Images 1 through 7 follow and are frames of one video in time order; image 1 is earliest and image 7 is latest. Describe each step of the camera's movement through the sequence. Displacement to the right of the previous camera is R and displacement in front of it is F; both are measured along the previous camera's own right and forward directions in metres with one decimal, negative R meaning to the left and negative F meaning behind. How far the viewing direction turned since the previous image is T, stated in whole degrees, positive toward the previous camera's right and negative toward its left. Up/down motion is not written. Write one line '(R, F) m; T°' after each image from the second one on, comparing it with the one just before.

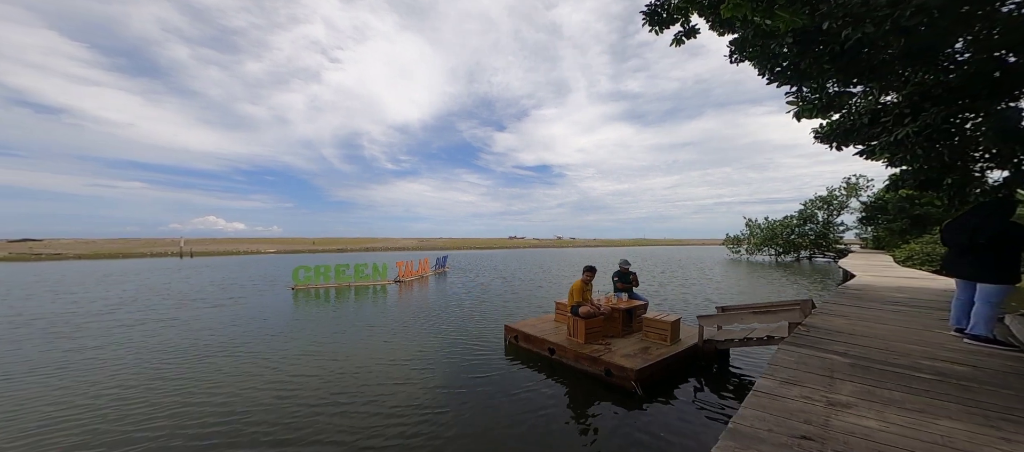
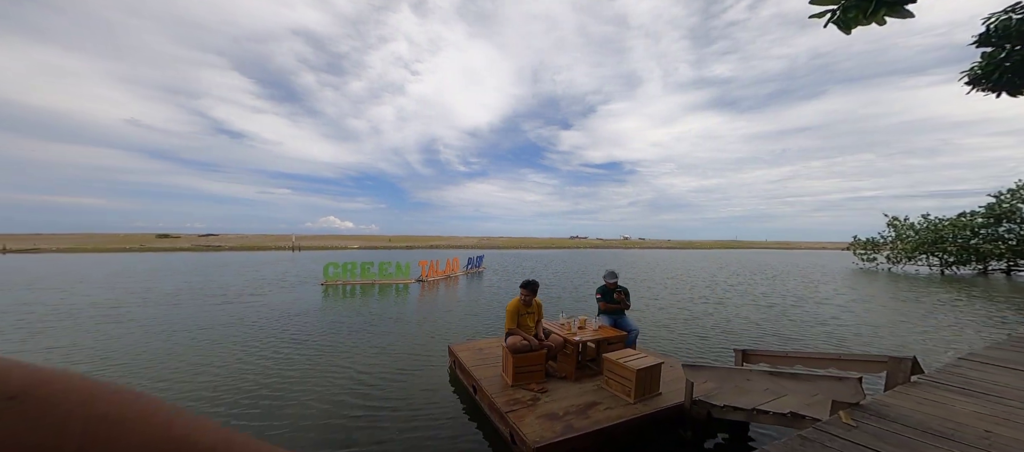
(+5.6, +4.1) m; -14°
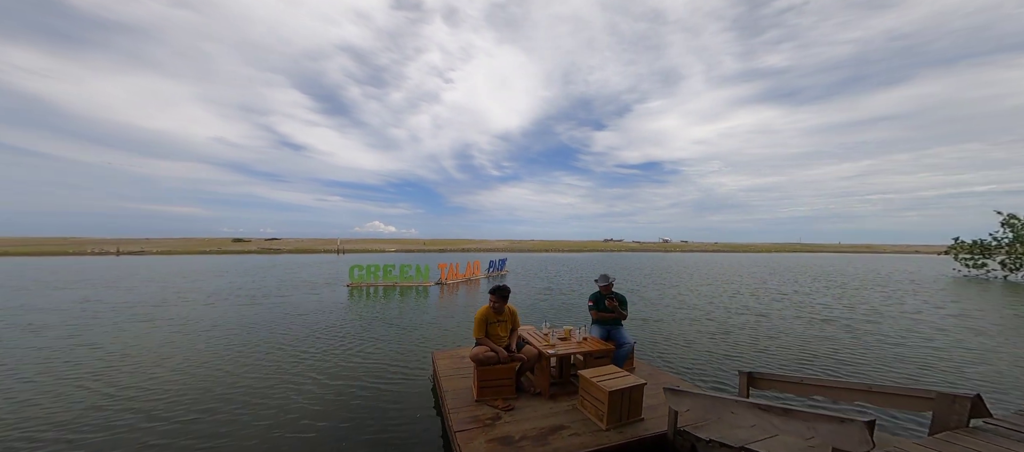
(+2.1, +1.0) m; -7°
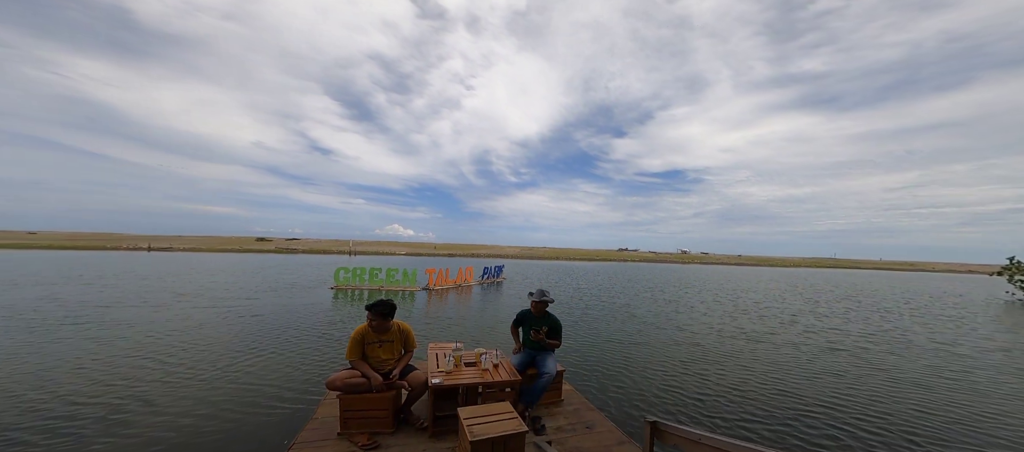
(+3.4, +1.7) m; -4°
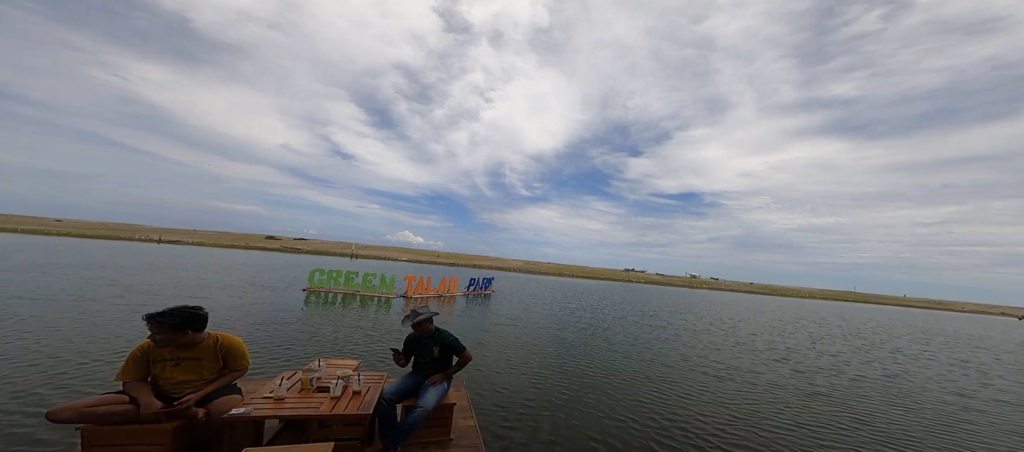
(+3.1, +1.8) m; -2°
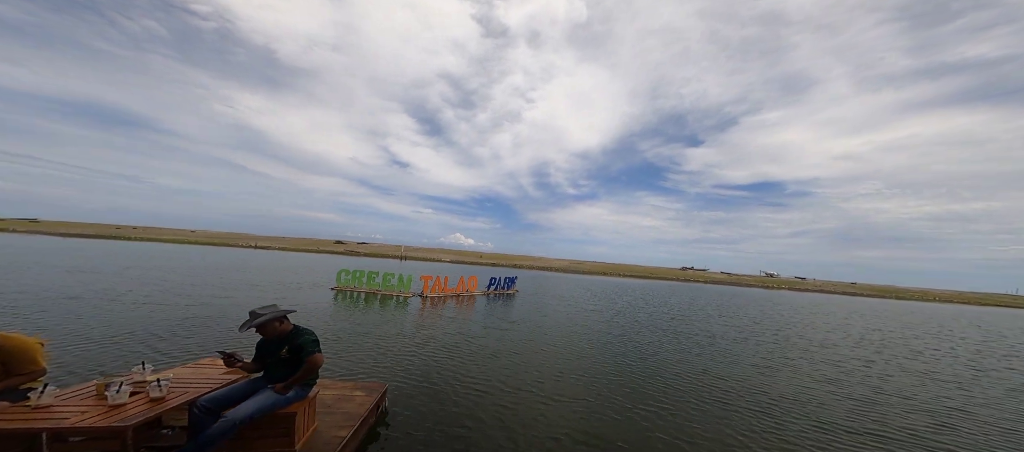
(+4.3, +1.8) m; -9°
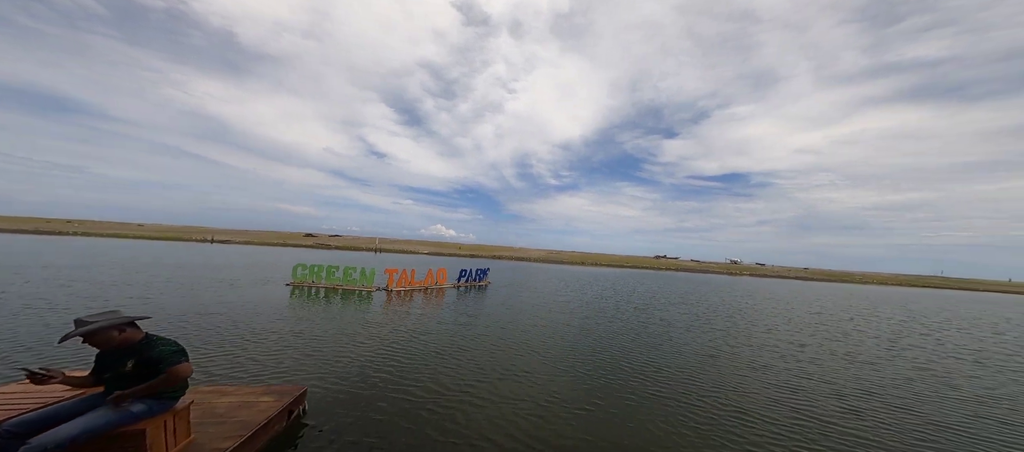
(+1.5, +1.1) m; +3°
